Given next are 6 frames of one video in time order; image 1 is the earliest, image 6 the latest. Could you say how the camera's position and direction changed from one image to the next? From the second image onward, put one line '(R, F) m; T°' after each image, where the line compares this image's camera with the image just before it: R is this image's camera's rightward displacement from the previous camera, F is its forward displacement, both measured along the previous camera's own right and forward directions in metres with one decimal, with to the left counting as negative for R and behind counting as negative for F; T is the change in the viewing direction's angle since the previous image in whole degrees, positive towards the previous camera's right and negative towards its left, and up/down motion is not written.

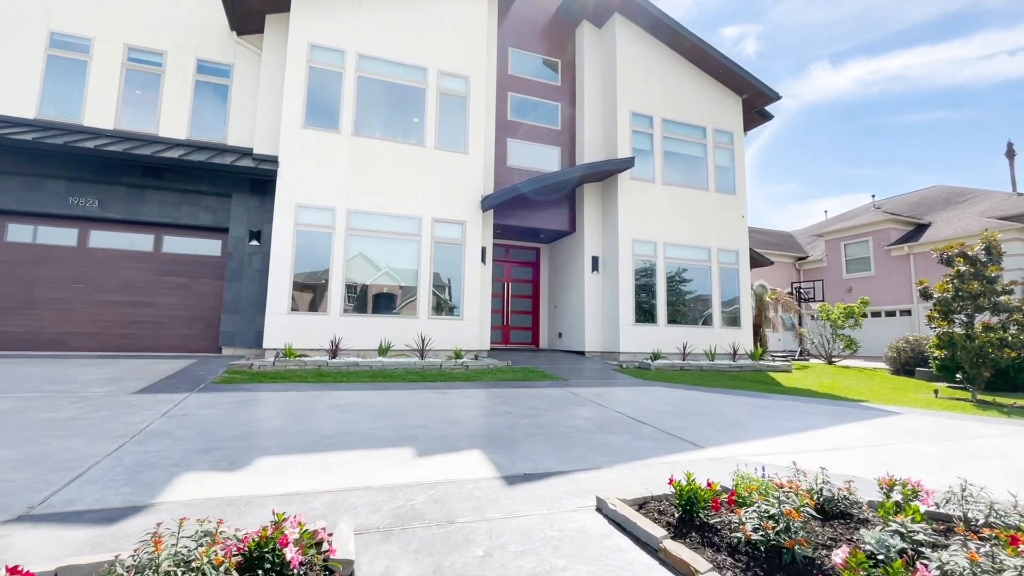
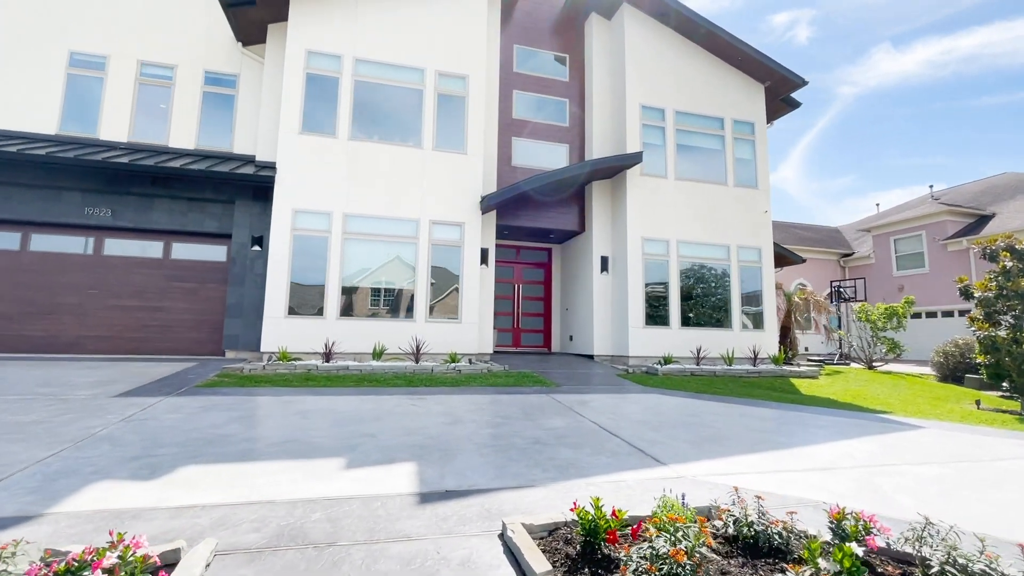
(+1.0, +0.3) m; -5°
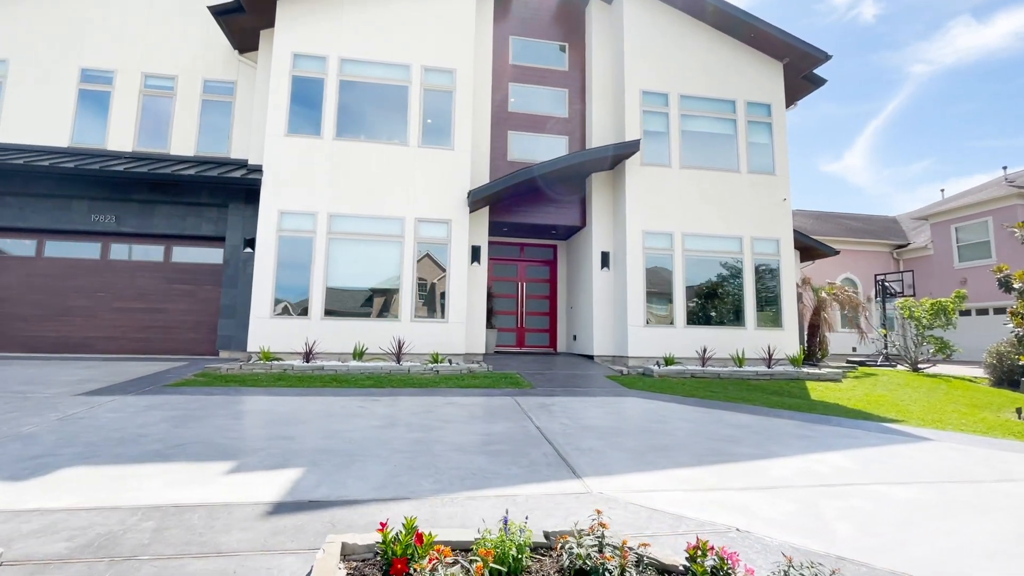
(+1.4, +0.4) m; -6°
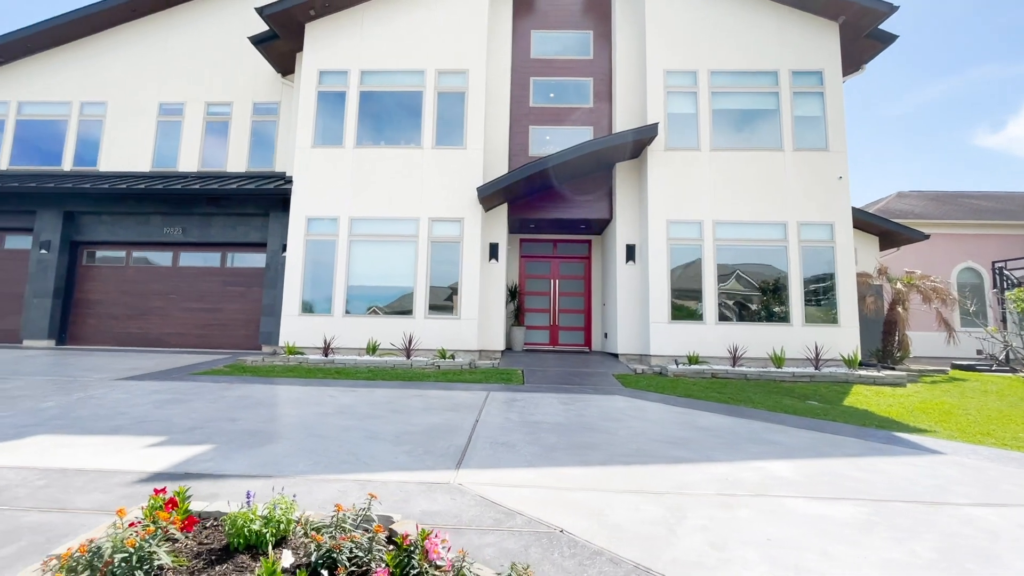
(+1.9, +0.3) m; -11°
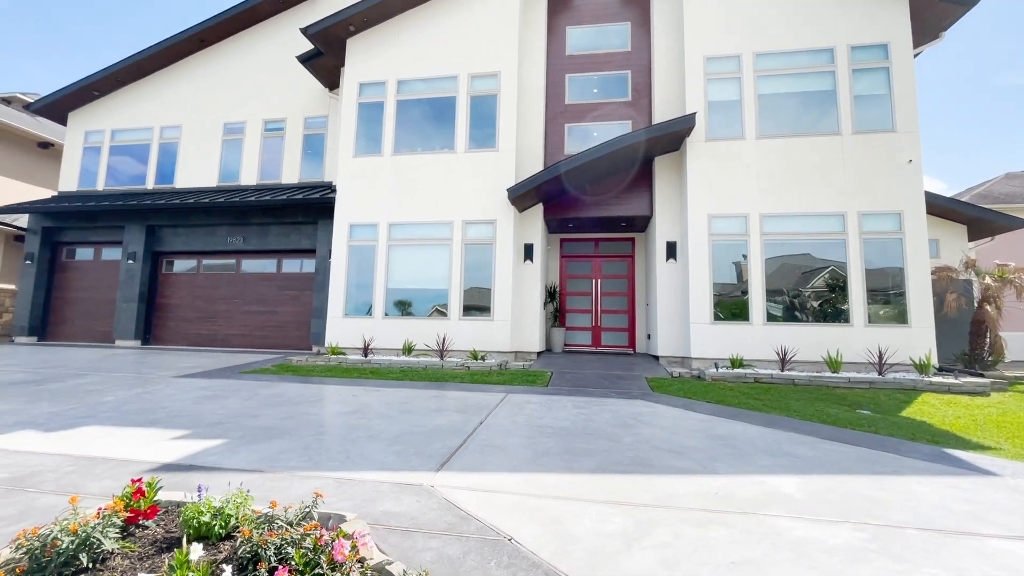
(+0.7, +0.1) m; -8°
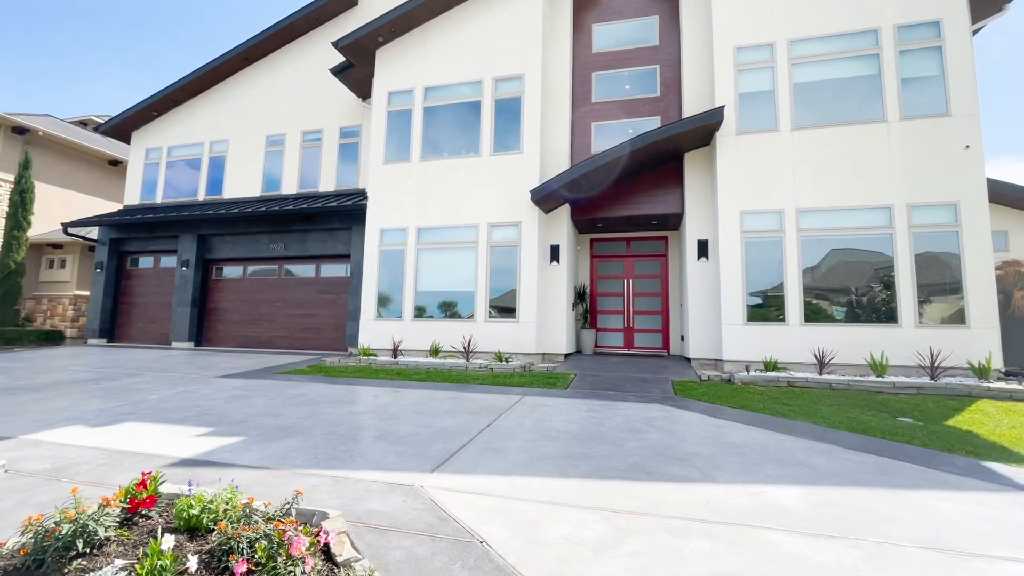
(+0.5, 0.0) m; -5°
